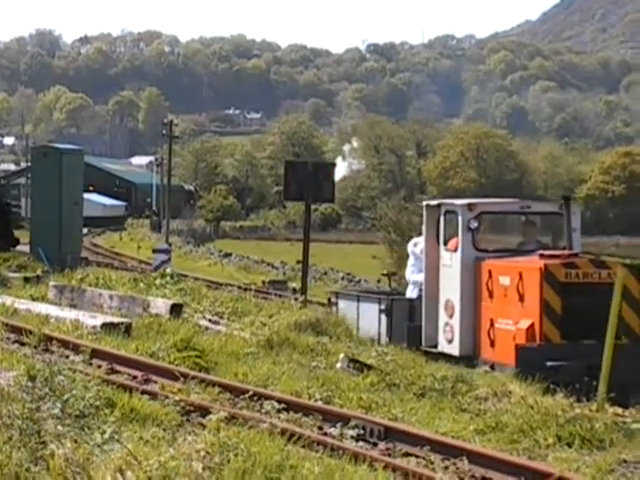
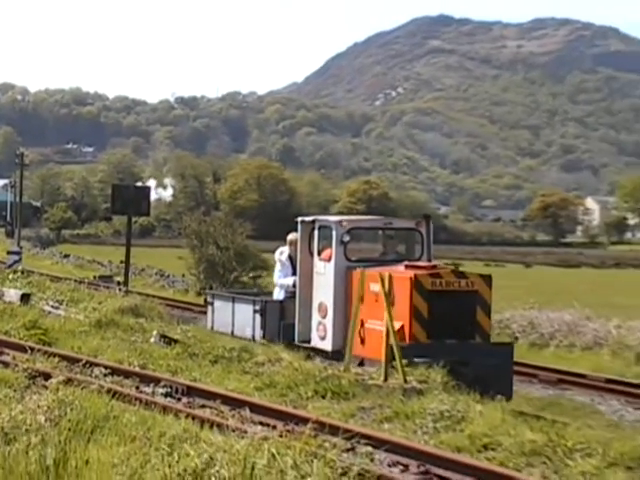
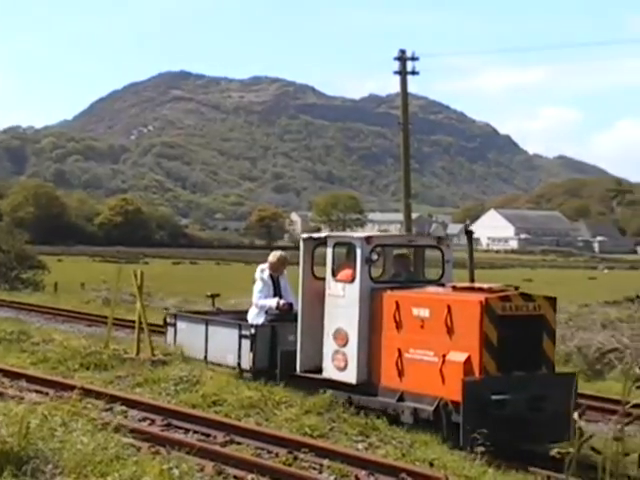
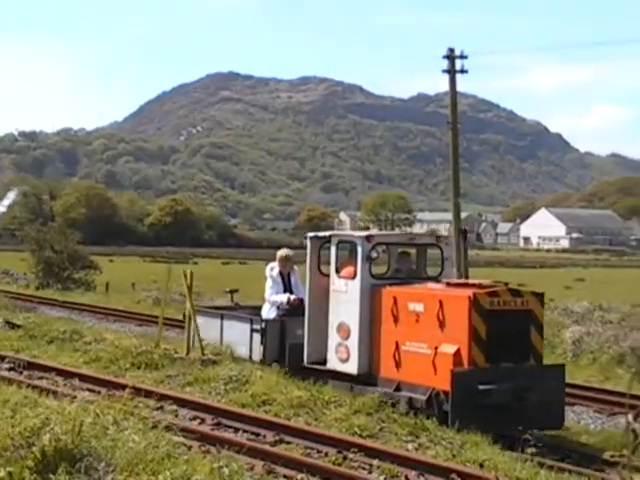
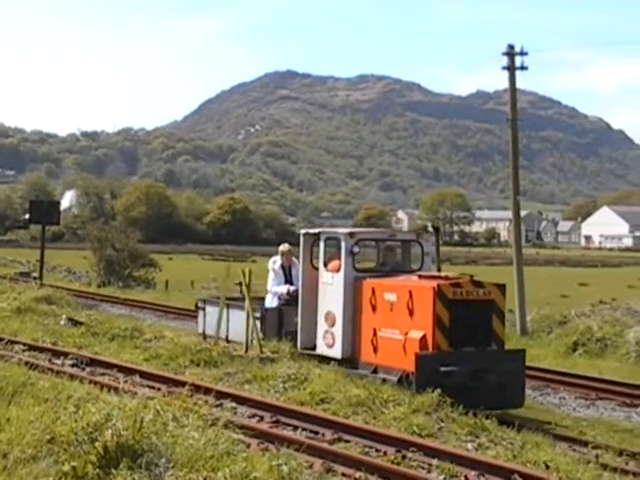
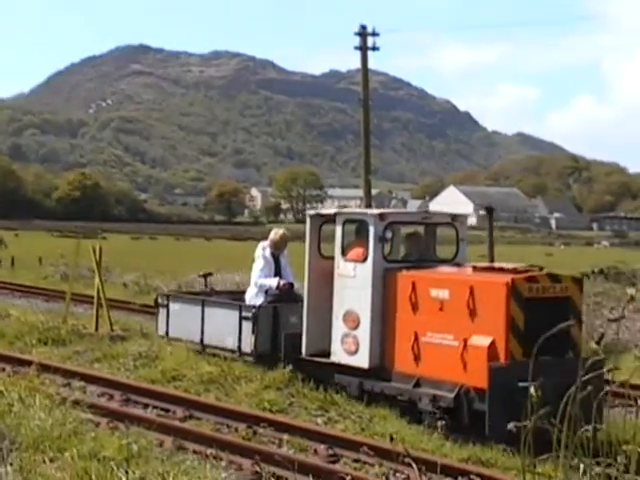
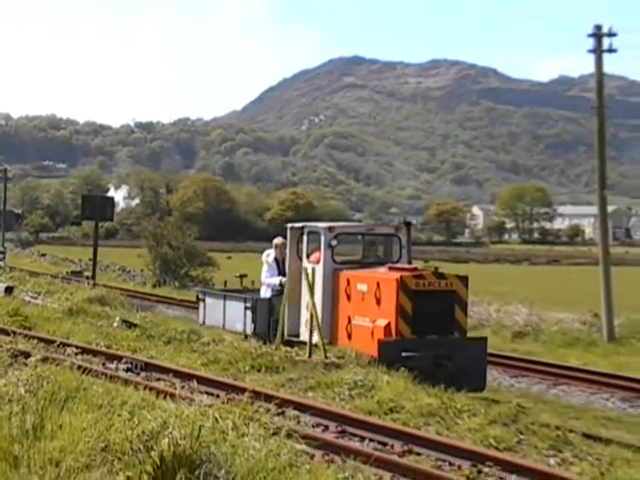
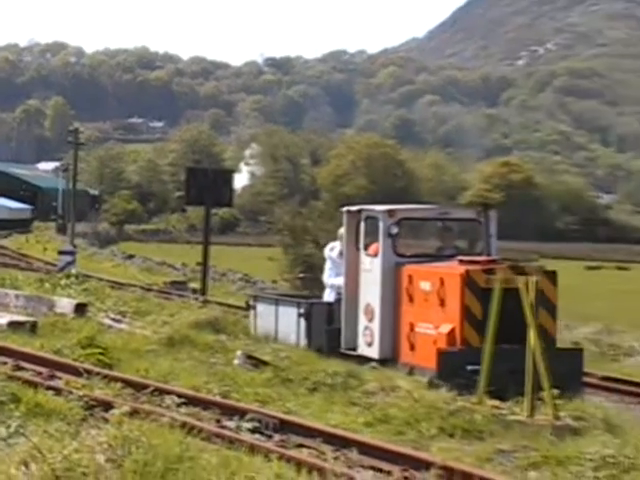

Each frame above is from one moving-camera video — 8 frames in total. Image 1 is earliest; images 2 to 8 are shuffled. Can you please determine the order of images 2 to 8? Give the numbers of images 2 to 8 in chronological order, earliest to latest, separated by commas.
8, 2, 7, 5, 4, 3, 6
